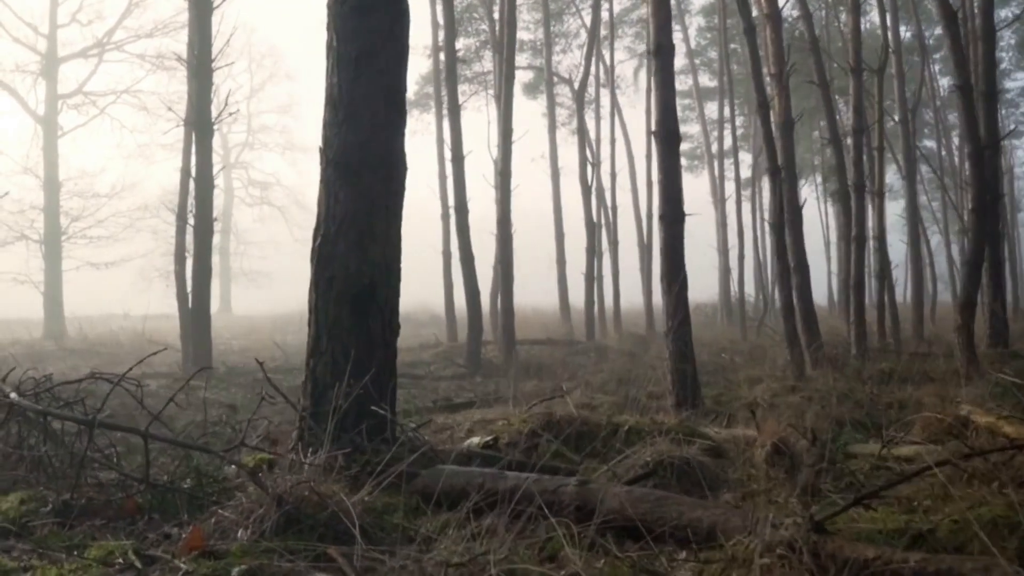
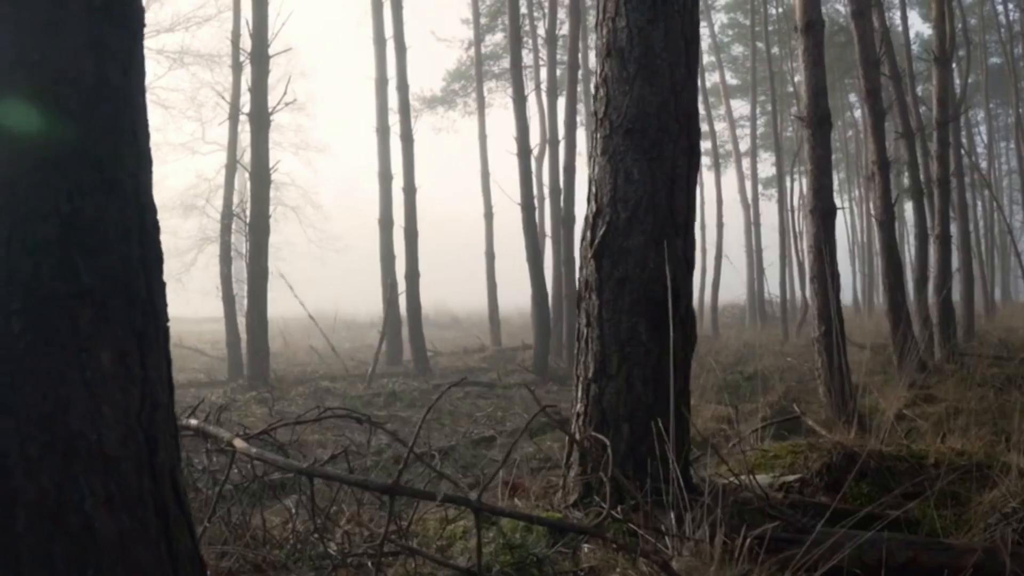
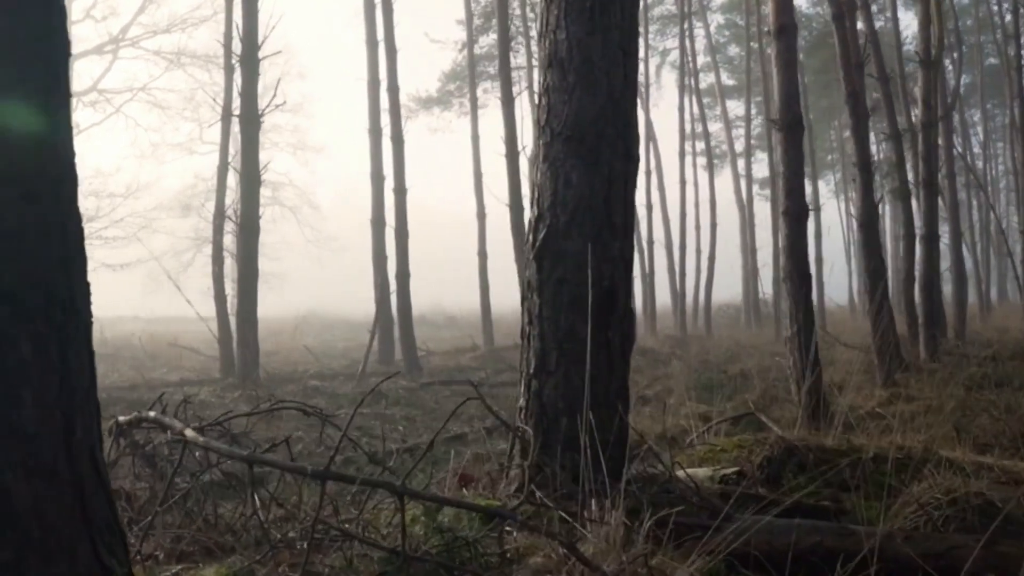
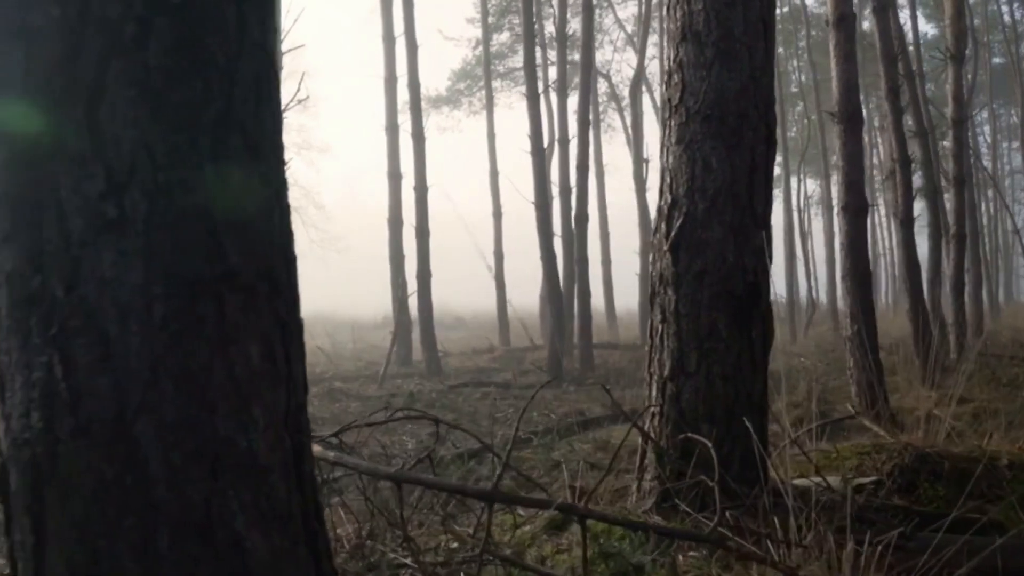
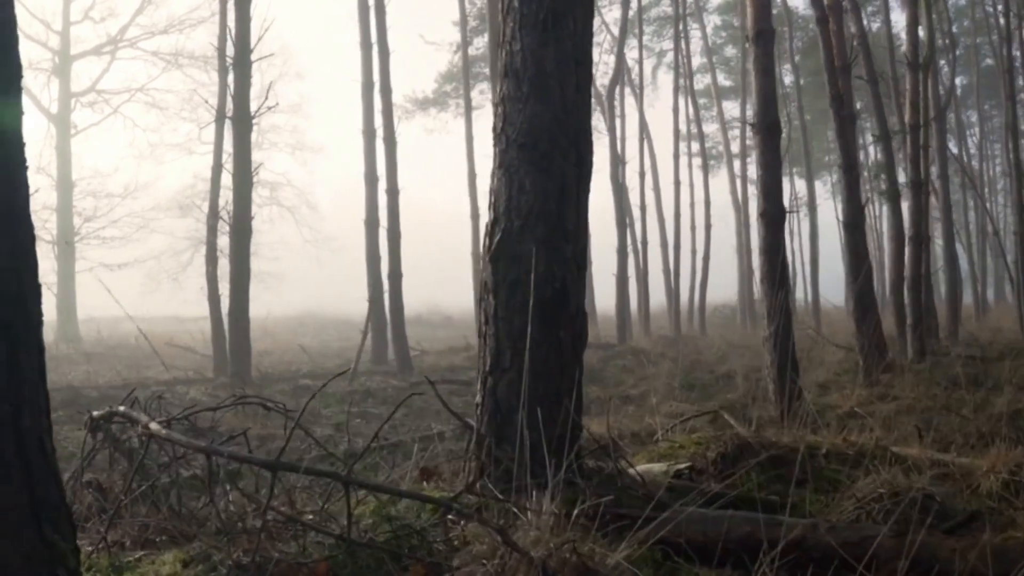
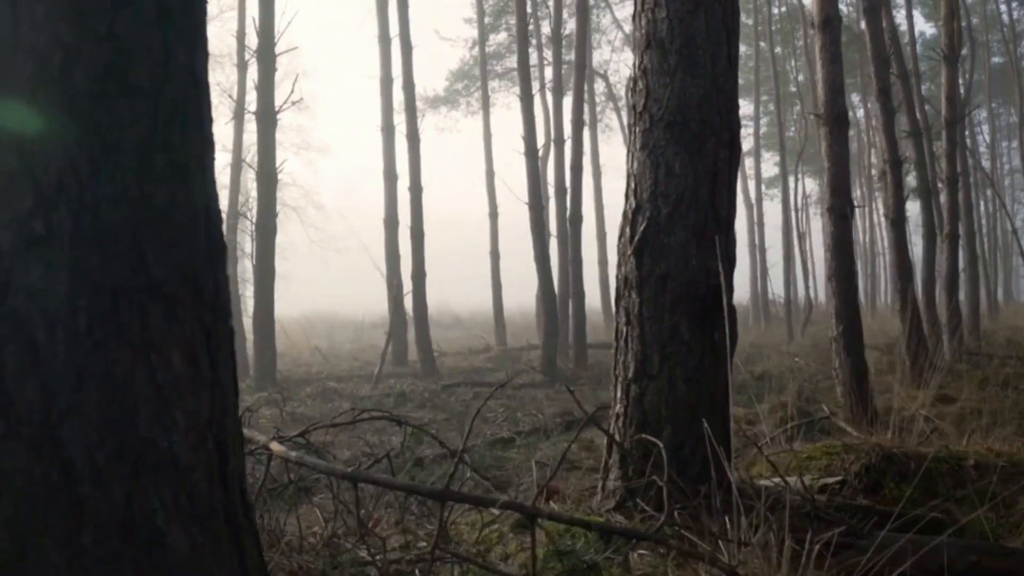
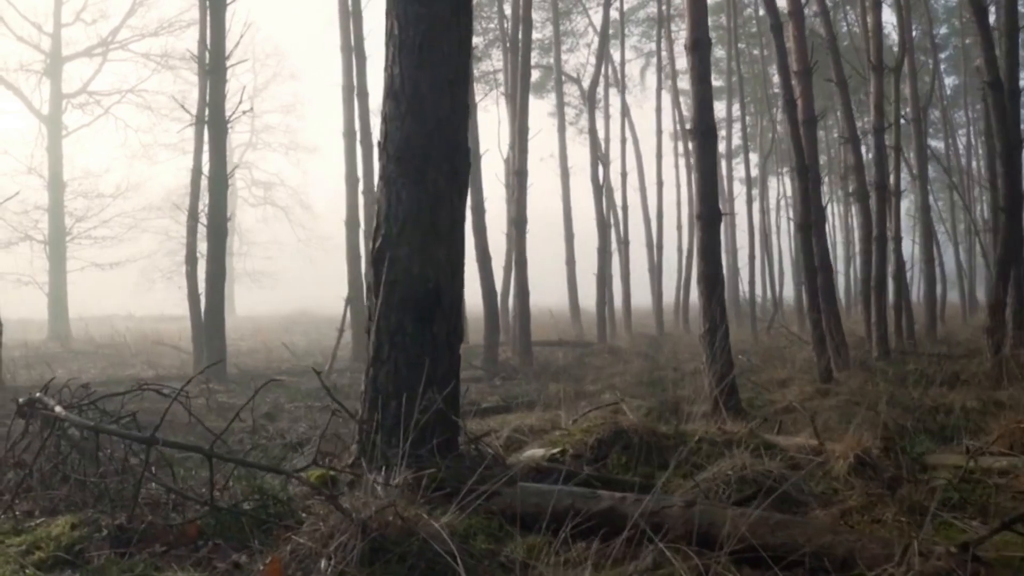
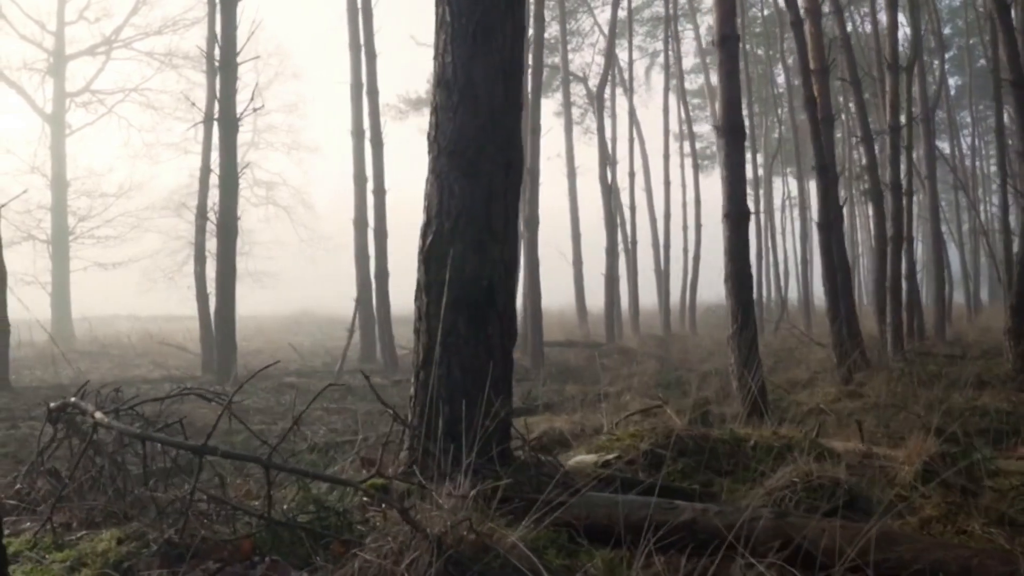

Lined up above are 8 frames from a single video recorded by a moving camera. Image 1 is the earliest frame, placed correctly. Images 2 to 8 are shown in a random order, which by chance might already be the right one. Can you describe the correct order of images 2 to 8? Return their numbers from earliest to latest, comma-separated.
7, 8, 5, 3, 2, 6, 4
